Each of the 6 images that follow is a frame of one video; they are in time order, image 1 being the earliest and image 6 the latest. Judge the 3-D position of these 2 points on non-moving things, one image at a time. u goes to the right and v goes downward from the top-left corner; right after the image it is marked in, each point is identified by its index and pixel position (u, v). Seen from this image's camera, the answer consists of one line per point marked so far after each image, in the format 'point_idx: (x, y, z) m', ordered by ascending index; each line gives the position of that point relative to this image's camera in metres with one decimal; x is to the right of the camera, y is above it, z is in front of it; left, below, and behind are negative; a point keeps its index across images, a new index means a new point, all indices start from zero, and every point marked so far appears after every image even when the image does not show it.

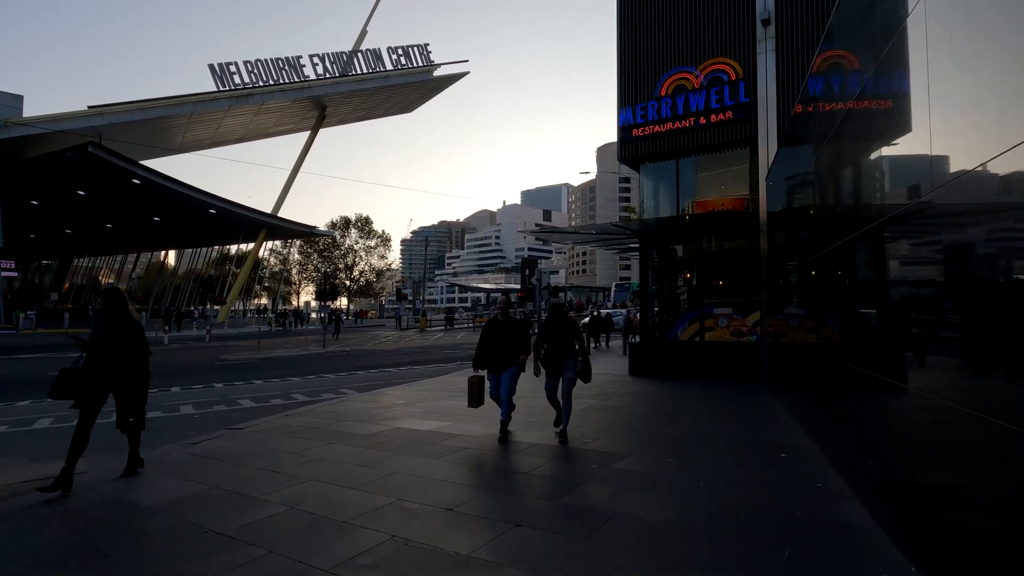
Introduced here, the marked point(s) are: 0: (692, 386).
0: (+4.3, -2.4, +12.6) m
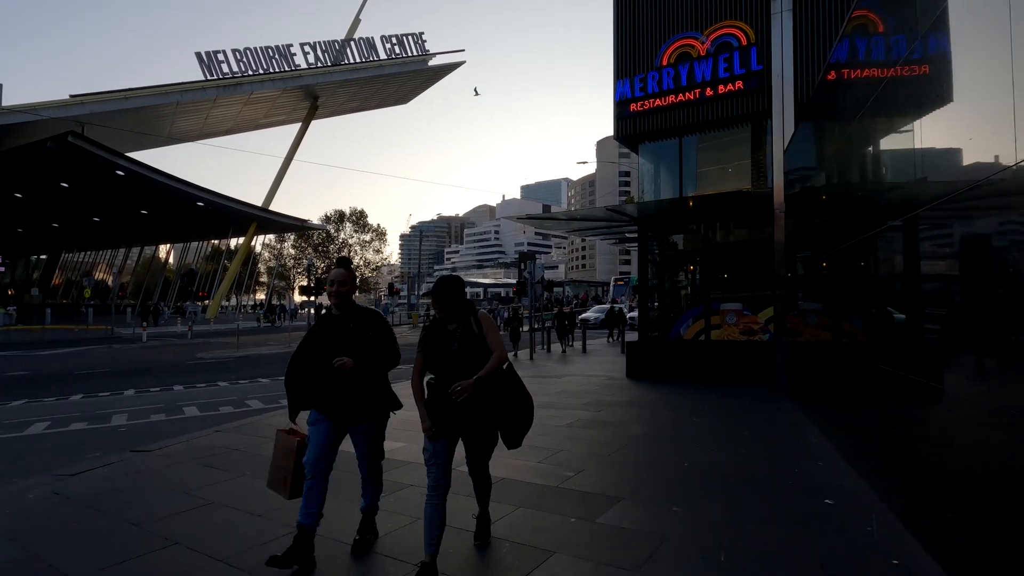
0: (+3.9, -2.2, +11.2) m
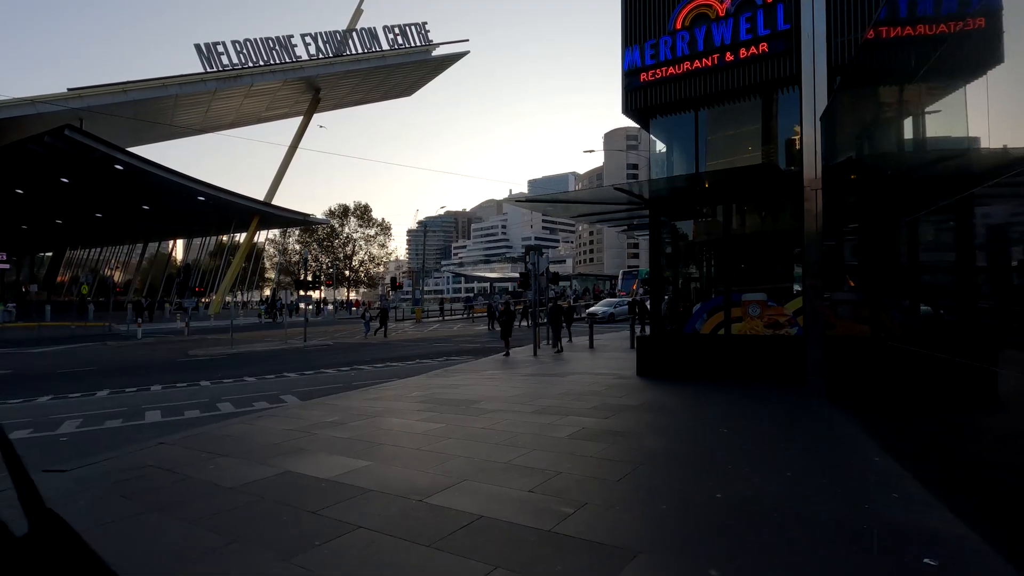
0: (+3.9, -2.0, +10.0) m
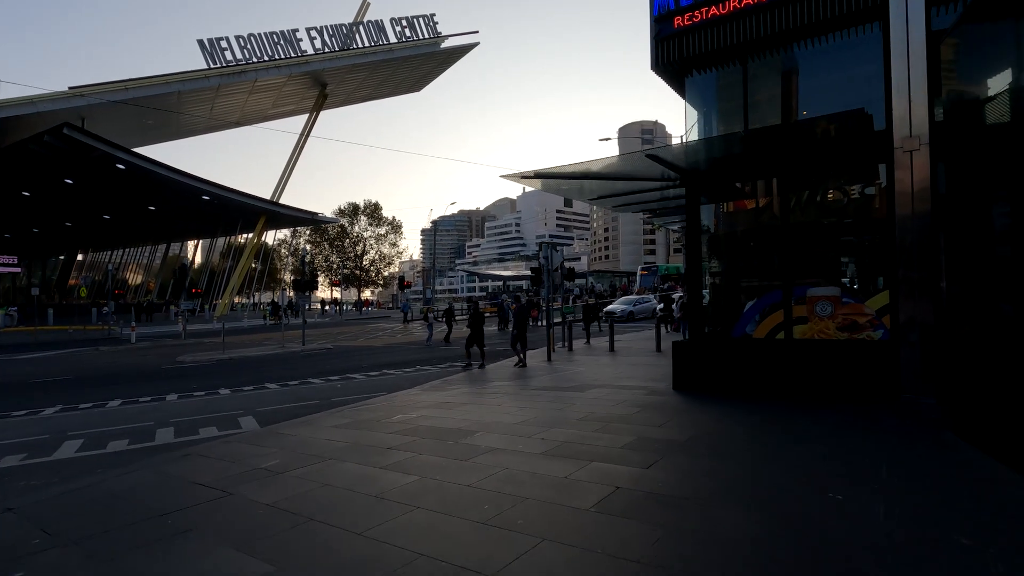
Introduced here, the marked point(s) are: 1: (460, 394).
0: (+4.0, -1.9, +7.8) m
1: (-1.0, -2.0, +10.2) m
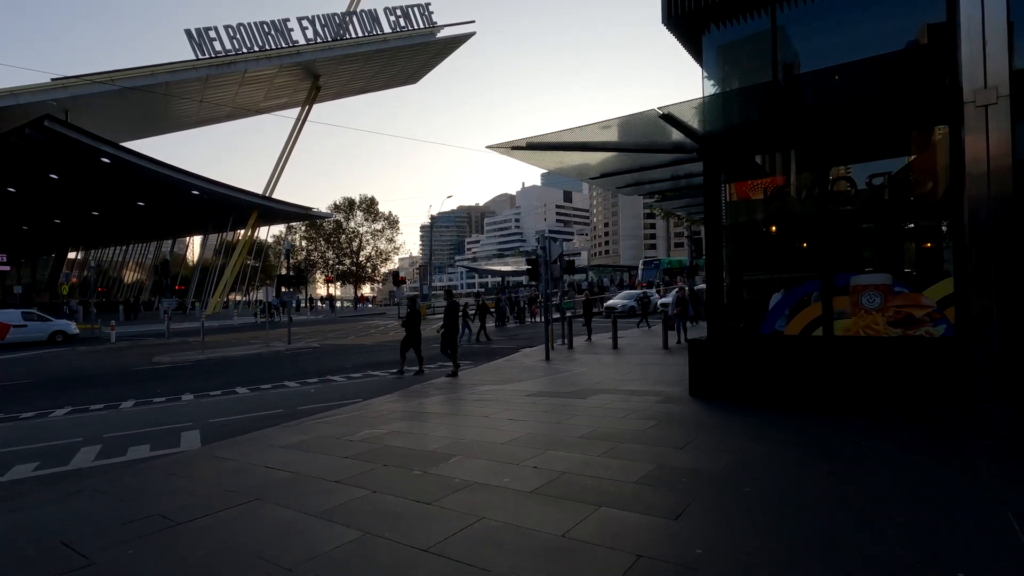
0: (+3.8, -1.7, +6.4) m
1: (-1.1, -1.9, +8.8) m
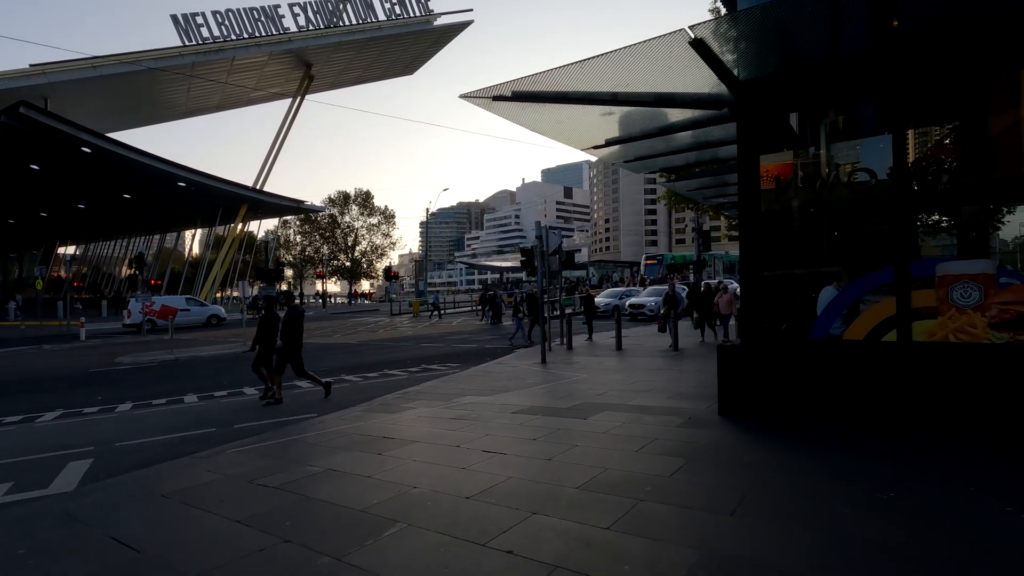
0: (+3.6, -1.6, +4.7) m
1: (-1.4, -1.8, +7.1) m
